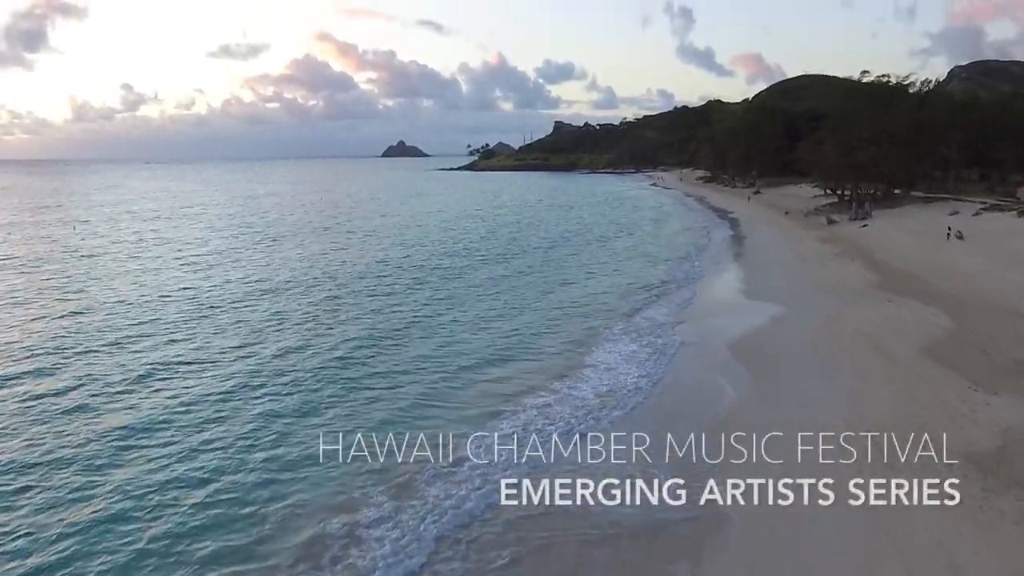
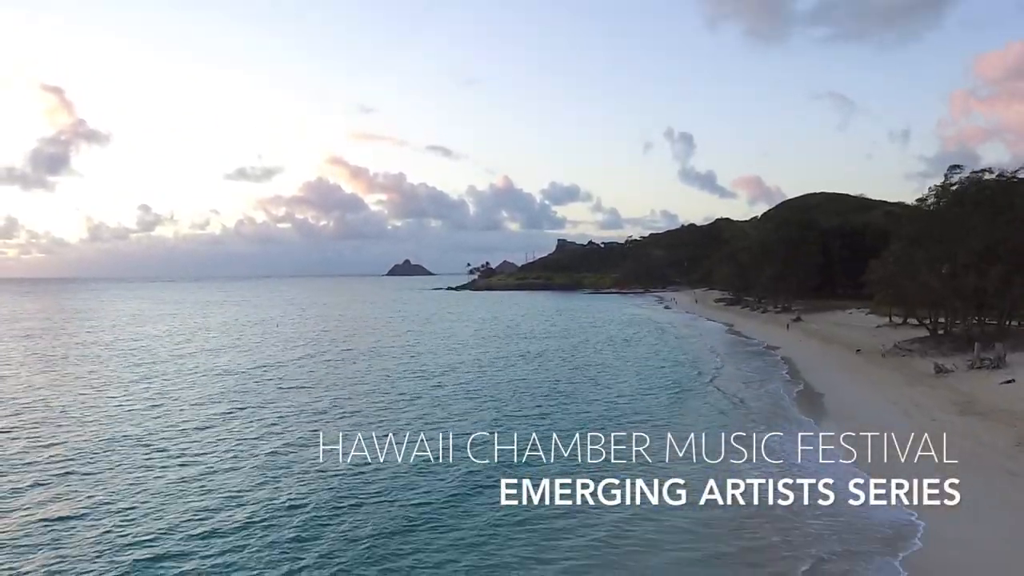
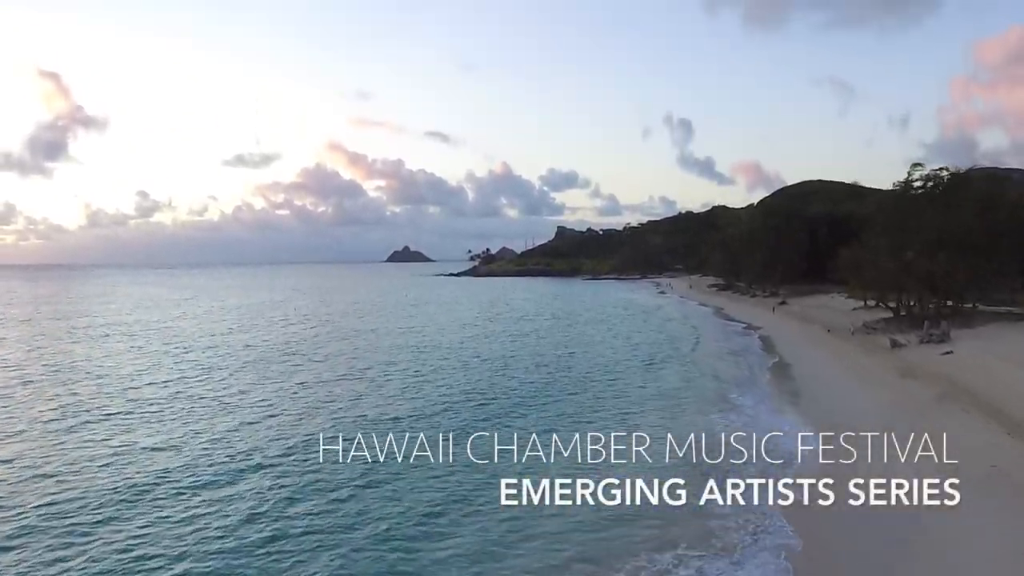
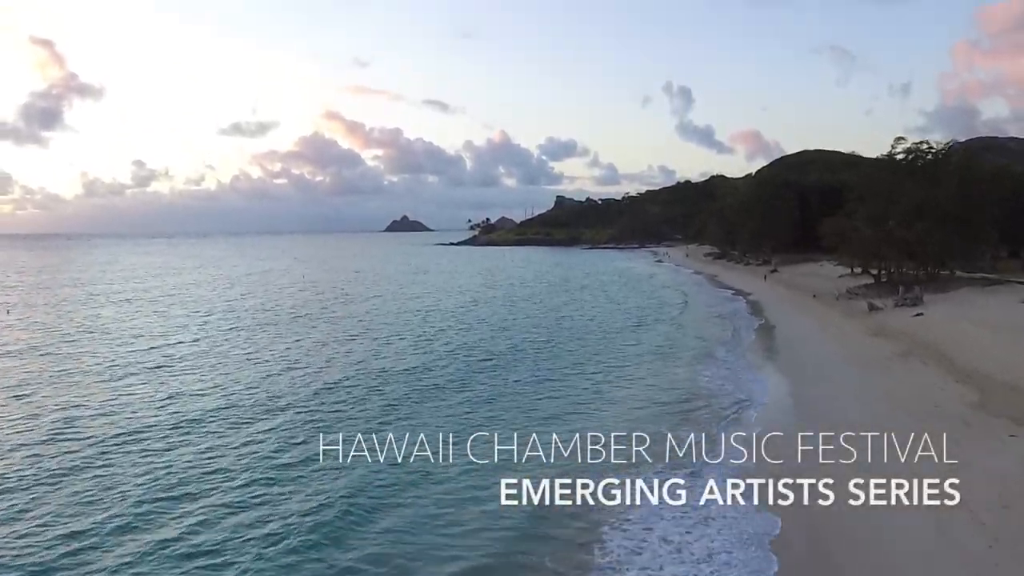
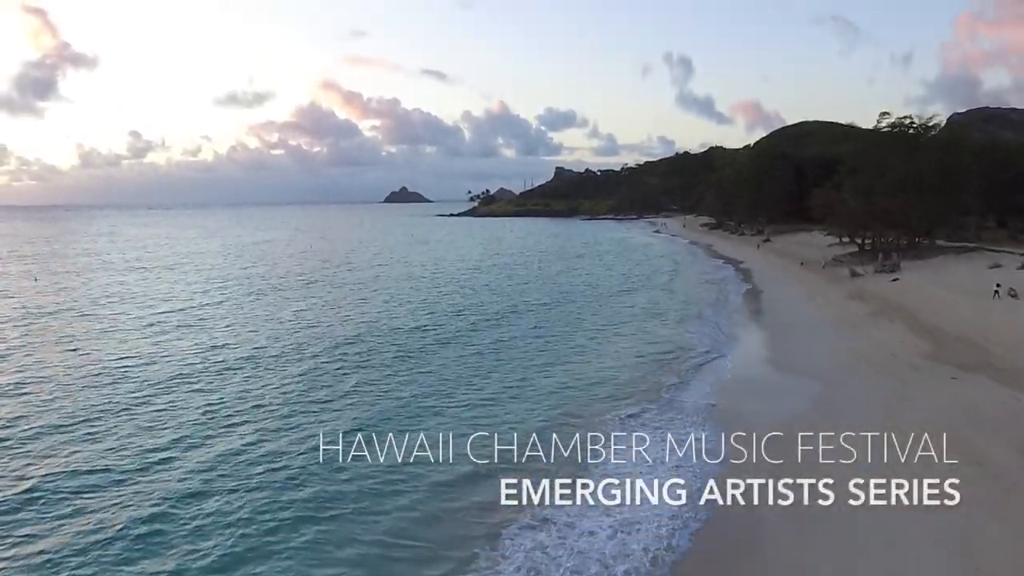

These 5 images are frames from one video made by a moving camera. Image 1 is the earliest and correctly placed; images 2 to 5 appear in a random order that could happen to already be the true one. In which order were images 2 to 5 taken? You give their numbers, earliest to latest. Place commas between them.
5, 4, 3, 2
